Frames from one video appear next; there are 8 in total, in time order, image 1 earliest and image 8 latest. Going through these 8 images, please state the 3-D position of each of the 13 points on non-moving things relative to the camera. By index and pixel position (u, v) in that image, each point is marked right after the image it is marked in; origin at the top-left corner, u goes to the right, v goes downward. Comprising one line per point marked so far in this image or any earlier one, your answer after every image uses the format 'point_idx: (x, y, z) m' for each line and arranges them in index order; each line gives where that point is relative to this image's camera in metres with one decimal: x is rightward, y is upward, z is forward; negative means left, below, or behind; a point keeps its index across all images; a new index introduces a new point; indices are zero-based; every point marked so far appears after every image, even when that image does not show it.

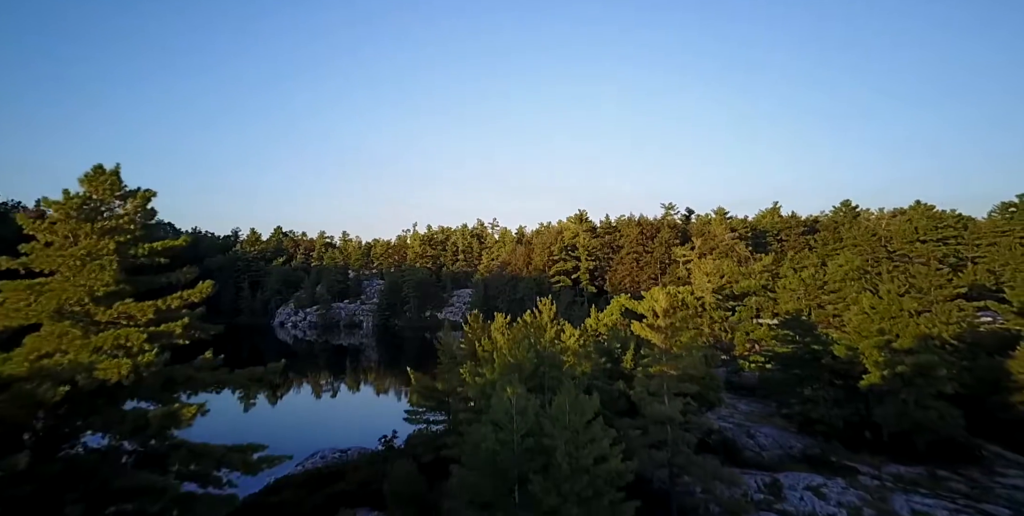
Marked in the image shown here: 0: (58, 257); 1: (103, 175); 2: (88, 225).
0: (-8.5, 0.0, +10.2) m
1: (-8.0, +1.7, +10.6) m
2: (-8.4, +0.7, +10.7) m
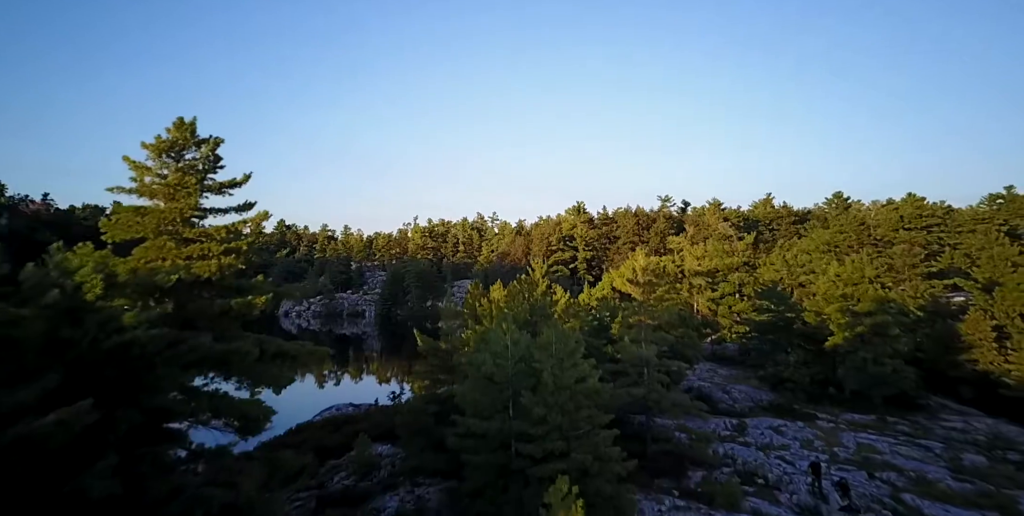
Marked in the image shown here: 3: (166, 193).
0: (-8.7, +1.8, +13.4) m
1: (-8.2, +3.5, +13.8) m
2: (-8.6, +2.4, +13.9) m
3: (-8.5, +1.7, +13.5) m
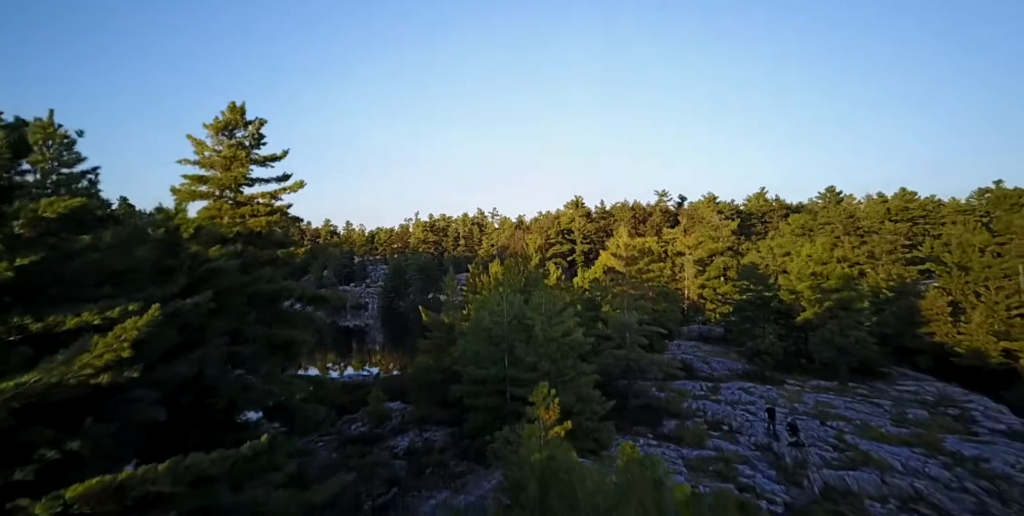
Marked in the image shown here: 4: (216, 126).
0: (-8.9, +3.0, +16.6) m
1: (-8.4, +4.7, +17.0) m
2: (-8.8, +3.7, +17.1) m
3: (-8.7, +2.9, +16.6) m
4: (-9.0, +4.1, +16.8) m
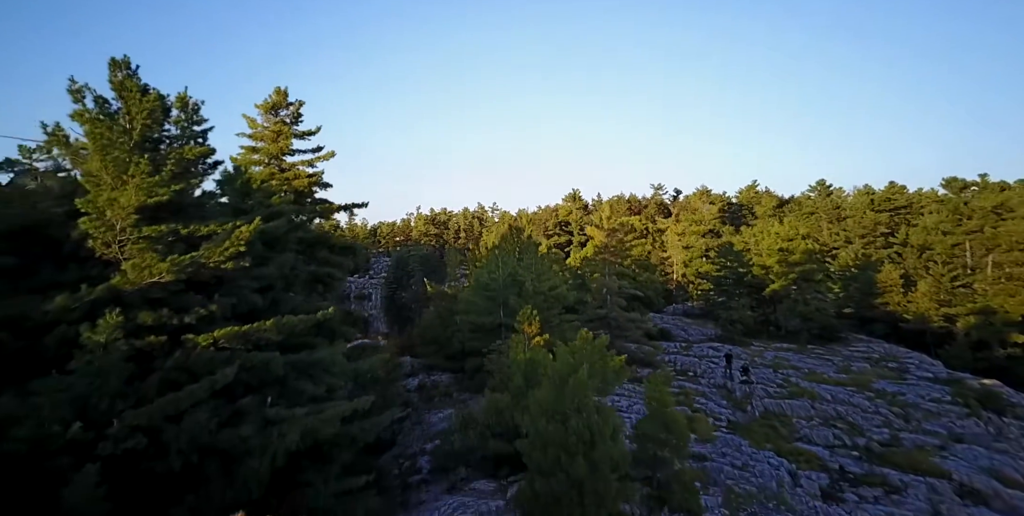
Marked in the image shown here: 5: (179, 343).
0: (-9.2, +4.6, +20.6) m
1: (-8.7, +6.4, +21.0) m
2: (-9.0, +5.3, +21.1) m
3: (-9.0, +4.5, +20.7) m
4: (-9.3, +5.8, +20.8) m
5: (-6.8, -1.7, +11.3) m
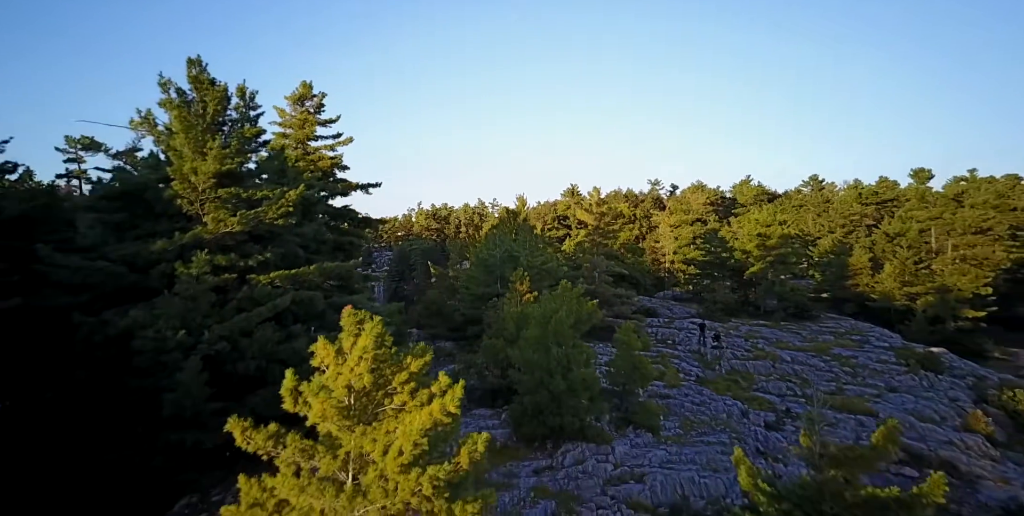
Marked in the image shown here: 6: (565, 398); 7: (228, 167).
0: (-9.4, +5.8, +23.7) m
1: (-8.9, +7.6, +24.1) m
2: (-9.2, +6.5, +24.2) m
3: (-9.2, +5.7, +23.8) m
4: (-9.5, +7.0, +23.9) m
5: (-7.0, -0.6, +14.4) m
6: (+1.5, -3.9, +15.6) m
7: (-7.3, +2.4, +14.1) m
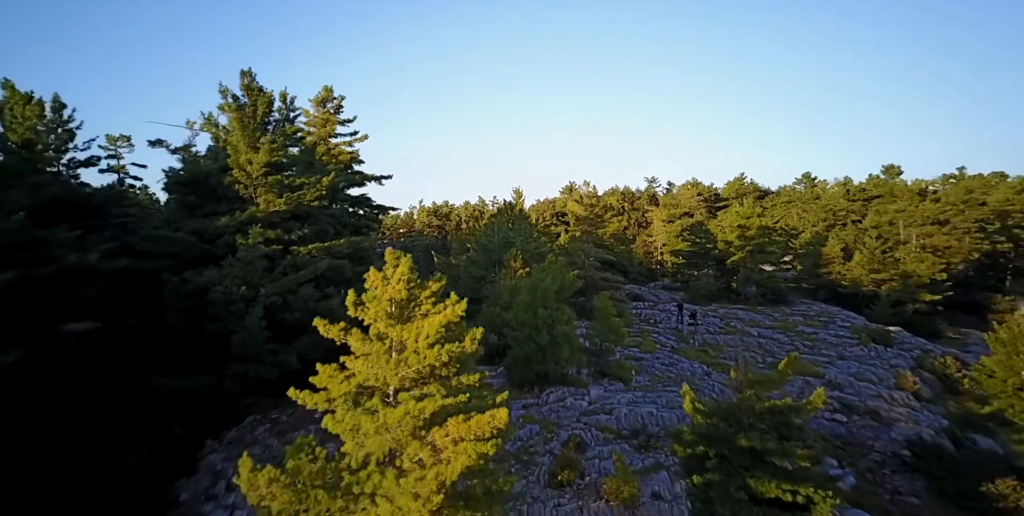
0: (-9.6, +6.7, +27.0) m
1: (-9.1, +8.4, +27.4) m
2: (-9.4, +7.4, +27.5) m
3: (-9.4, +6.6, +27.1) m
4: (-9.7, +7.8, +27.2) m
5: (-7.2, +0.2, +17.8) m
6: (+1.3, -3.1, +18.9) m
7: (-7.5, +3.2, +17.5) m
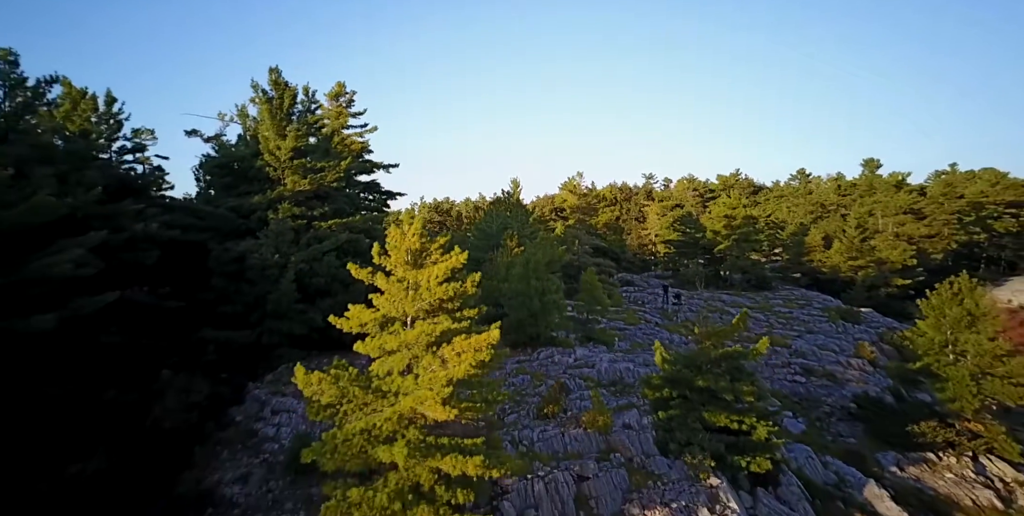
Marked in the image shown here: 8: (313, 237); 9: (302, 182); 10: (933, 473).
0: (-9.7, +7.7, +29.5) m
1: (-9.2, +9.4, +29.9) m
2: (-9.6, +8.4, +30.0) m
3: (-9.5, +7.6, +29.6) m
4: (-9.8, +8.8, +29.7) m
5: (-7.4, +1.2, +20.3) m
6: (+1.1, -2.2, +21.5) m
7: (-7.6, +4.1, +20.0) m
8: (-7.0, +0.8, +19.5) m
9: (-7.5, +2.7, +19.7) m
10: (+12.8, -6.5, +16.8) m
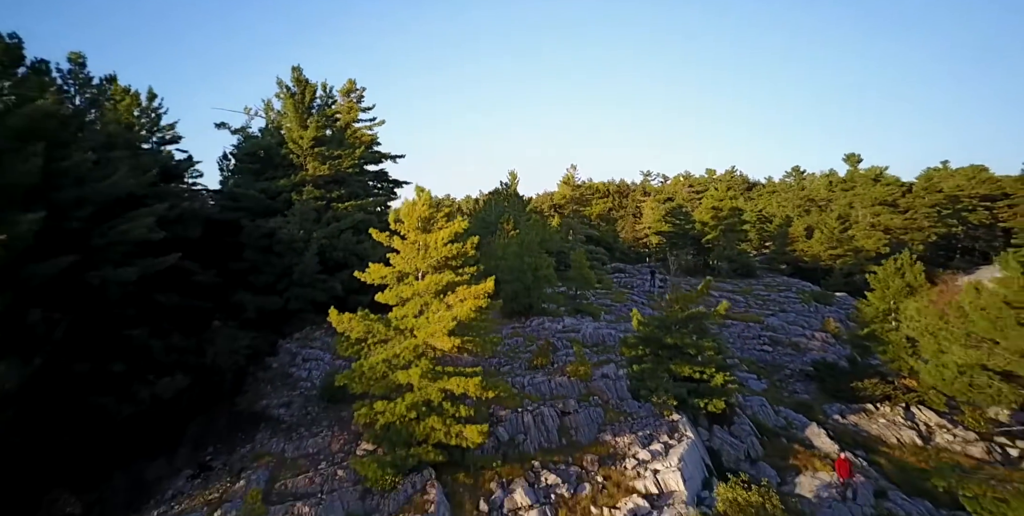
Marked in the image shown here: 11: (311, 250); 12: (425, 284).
0: (-9.9, +8.7, +32.1) m
1: (-9.4, +10.4, +32.4) m
2: (-9.7, +9.4, +32.6) m
3: (-9.7, +8.6, +32.2) m
4: (-10.0, +9.8, +32.3) m
5: (-7.6, +2.1, +22.9) m
6: (+0.9, -1.3, +24.1) m
7: (-7.8, +5.0, +22.5) m
8: (-7.2, +1.7, +22.1) m
9: (-7.6, +3.6, +22.3) m
10: (+12.6, -5.7, +19.4) m
11: (-7.2, +0.3, +19.9) m
12: (-2.1, -0.7, +13.5) m
